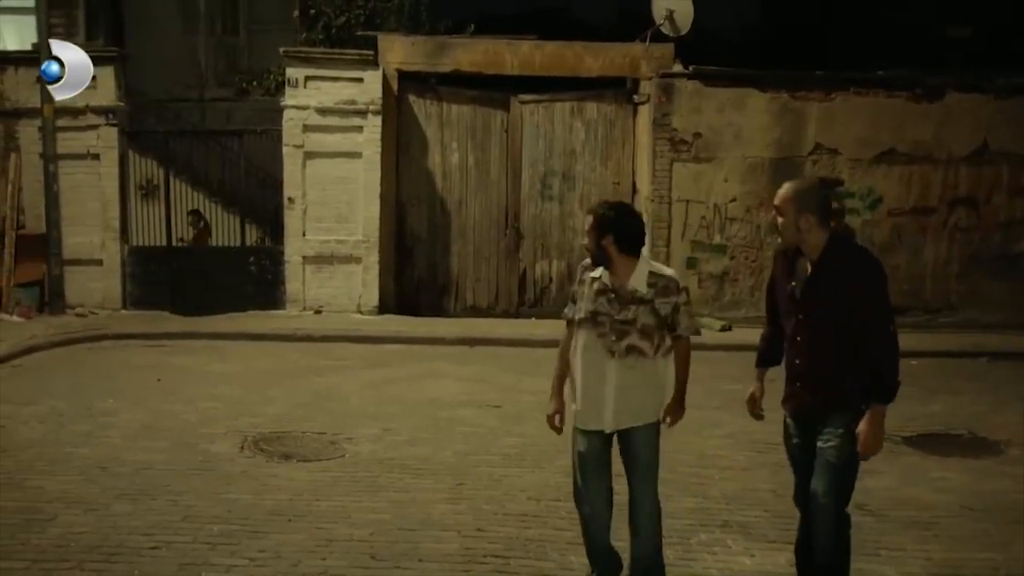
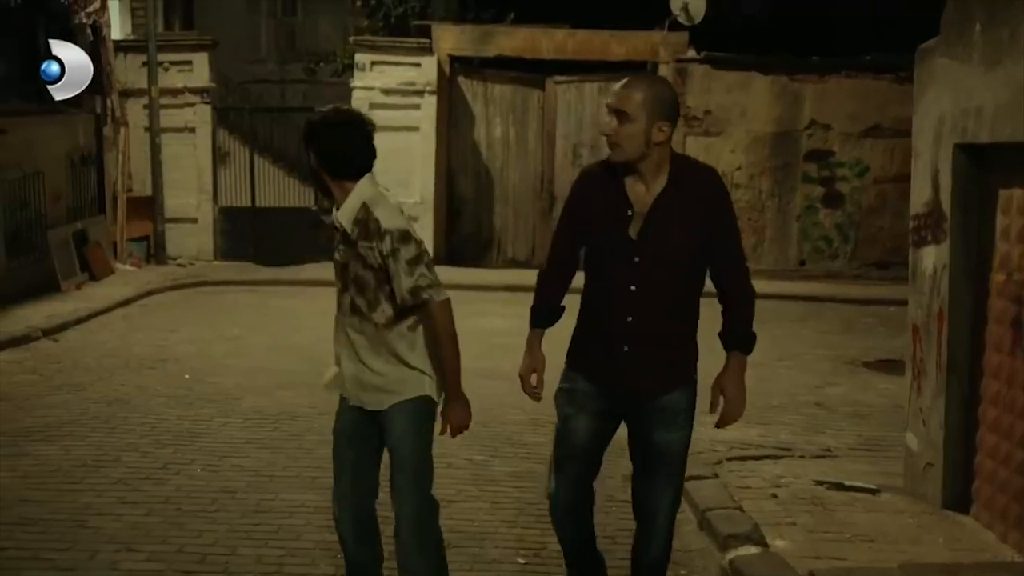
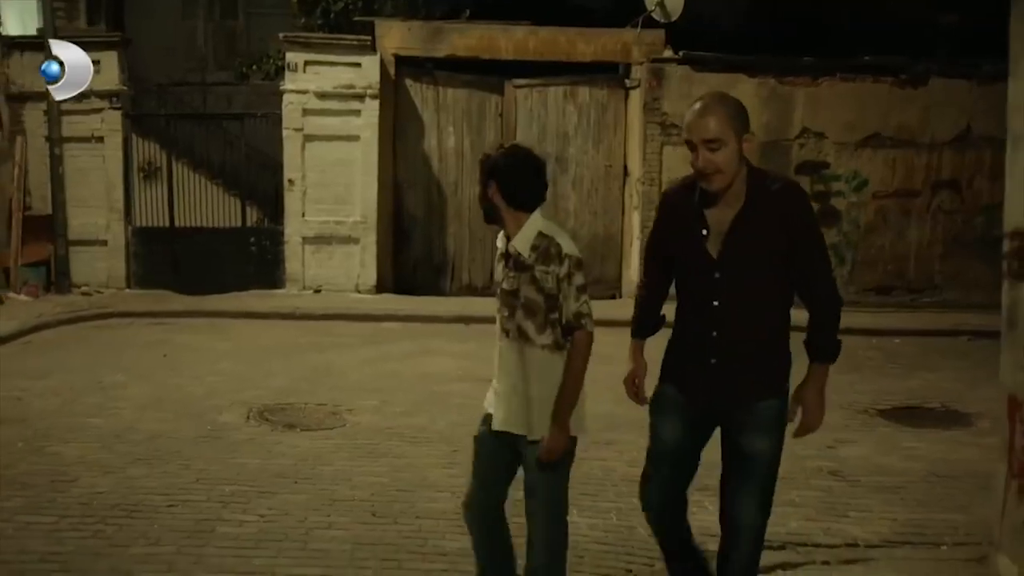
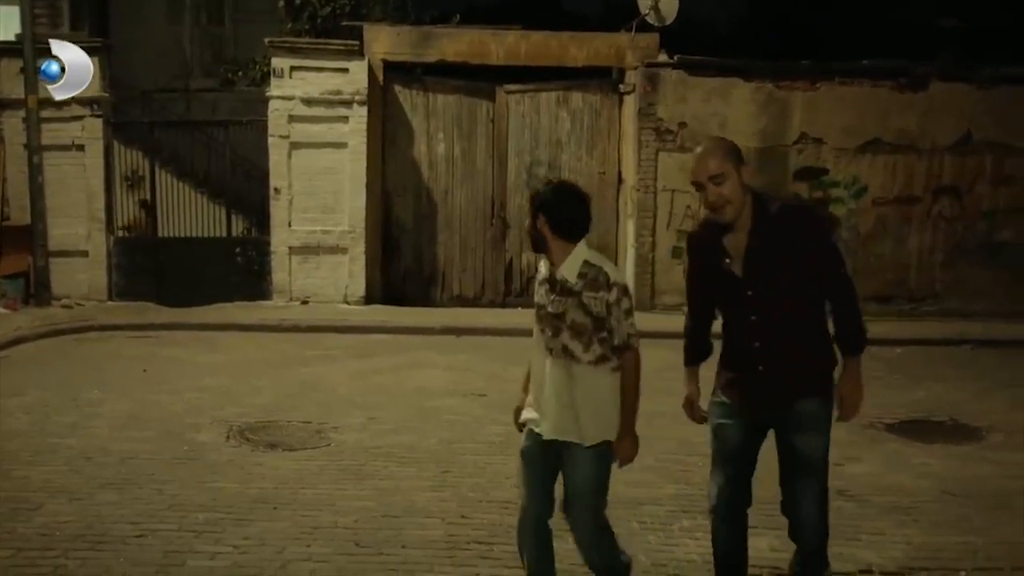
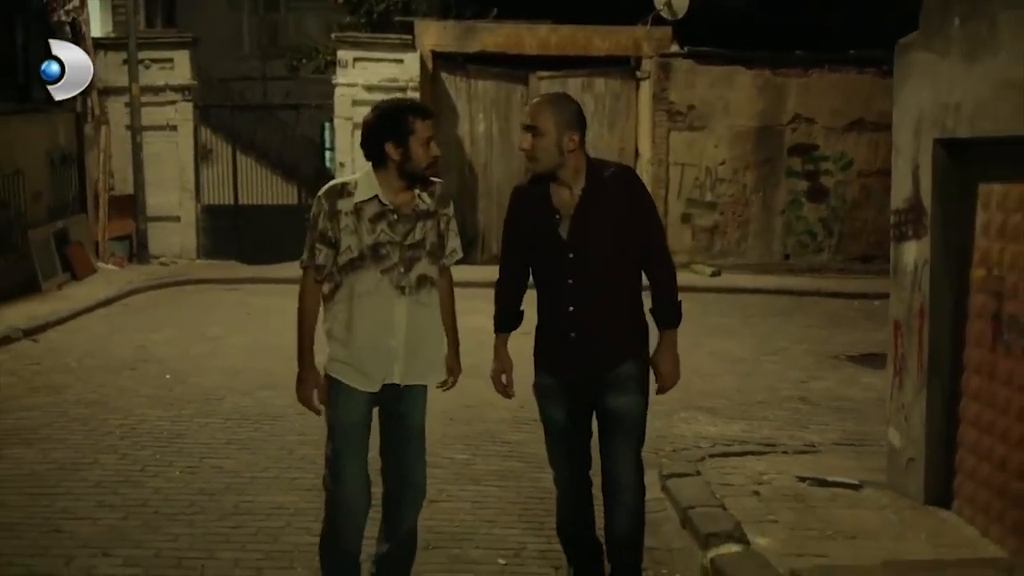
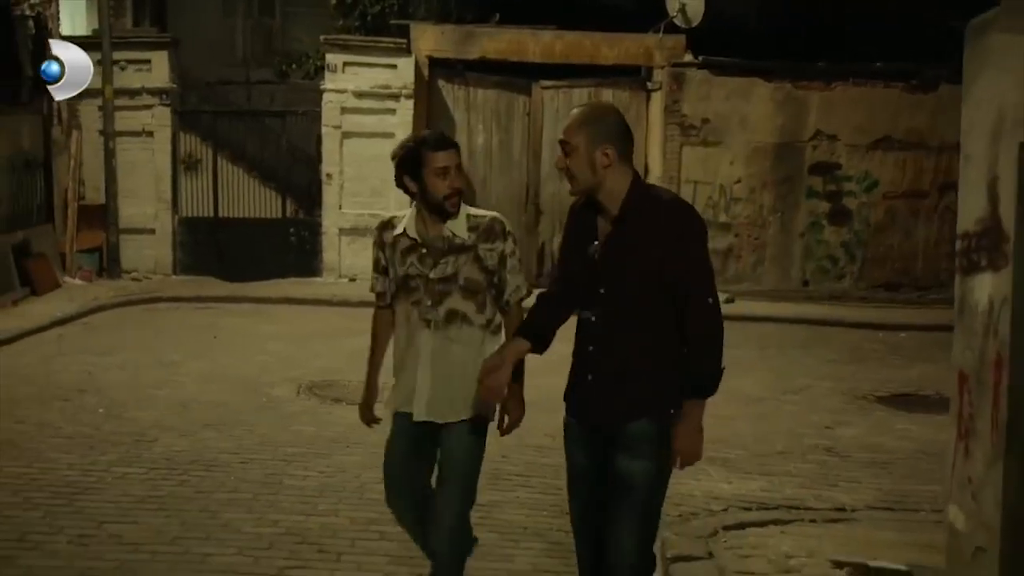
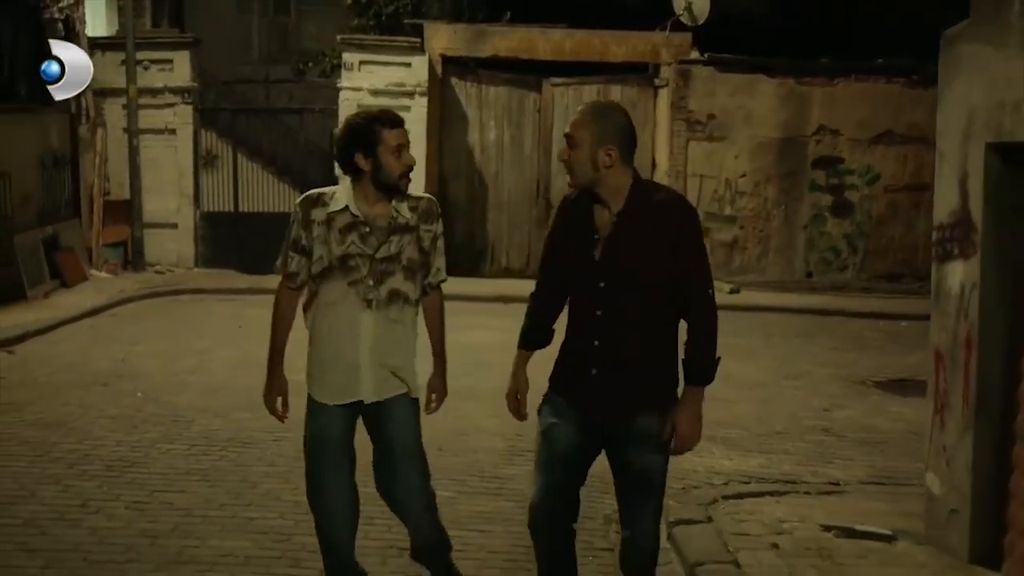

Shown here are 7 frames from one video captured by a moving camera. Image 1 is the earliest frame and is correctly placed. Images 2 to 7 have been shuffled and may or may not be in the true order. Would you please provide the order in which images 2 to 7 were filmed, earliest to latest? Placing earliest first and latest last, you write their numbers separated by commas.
4, 3, 6, 7, 5, 2
